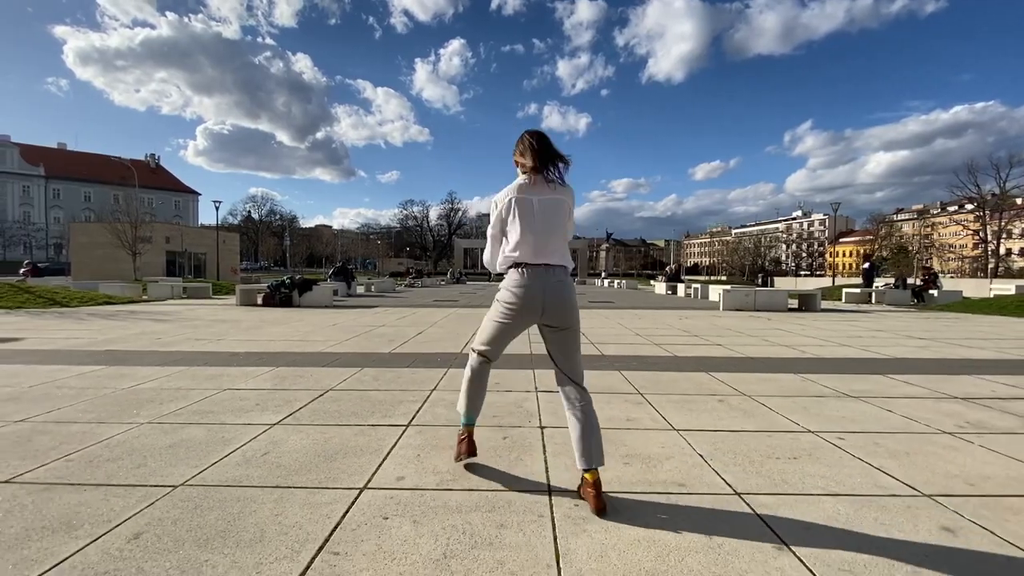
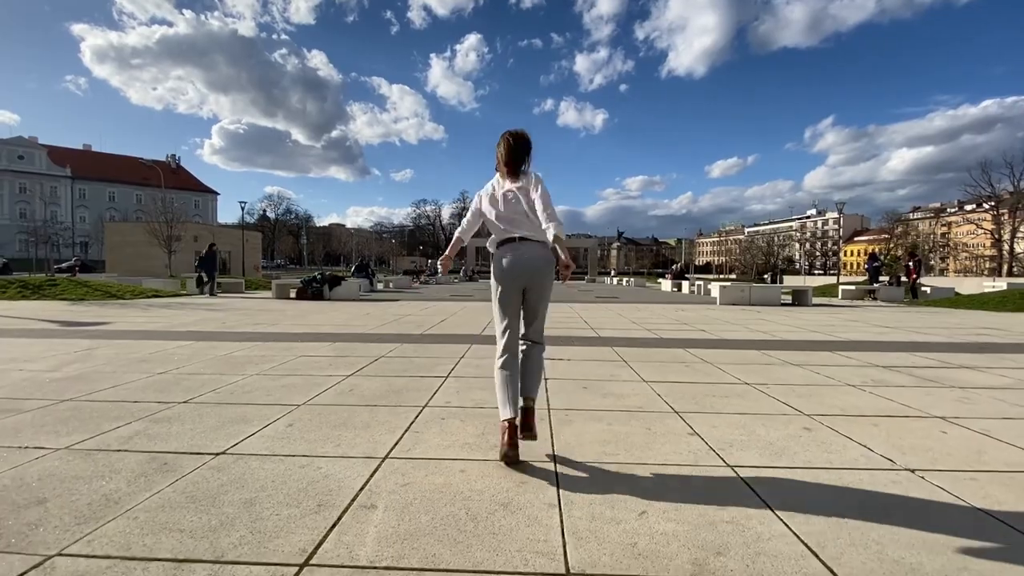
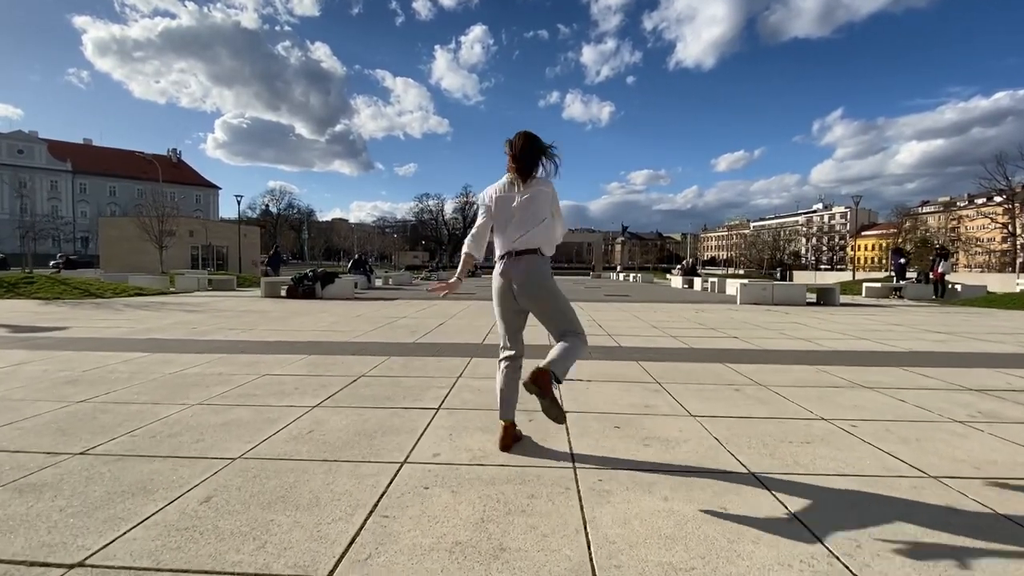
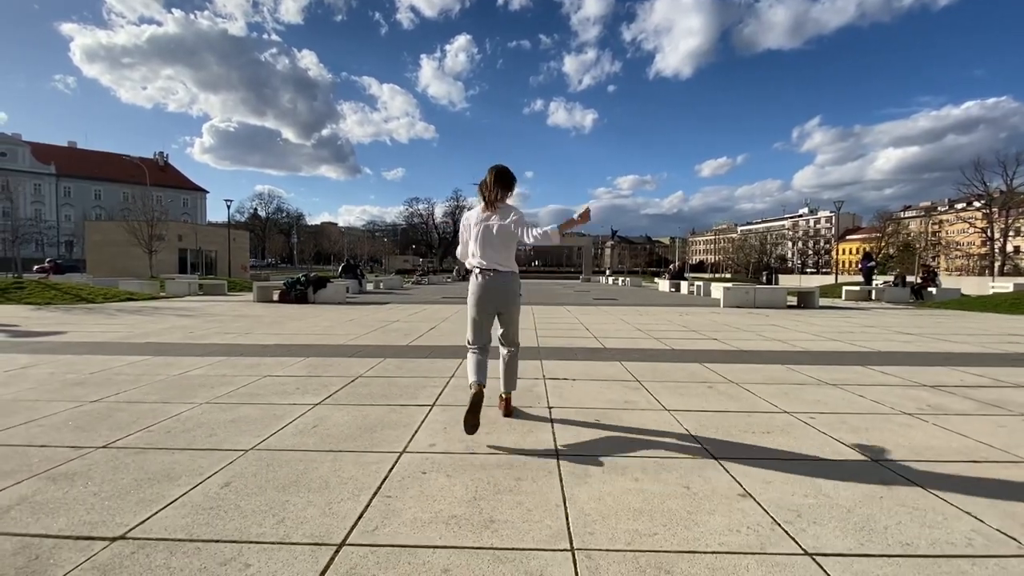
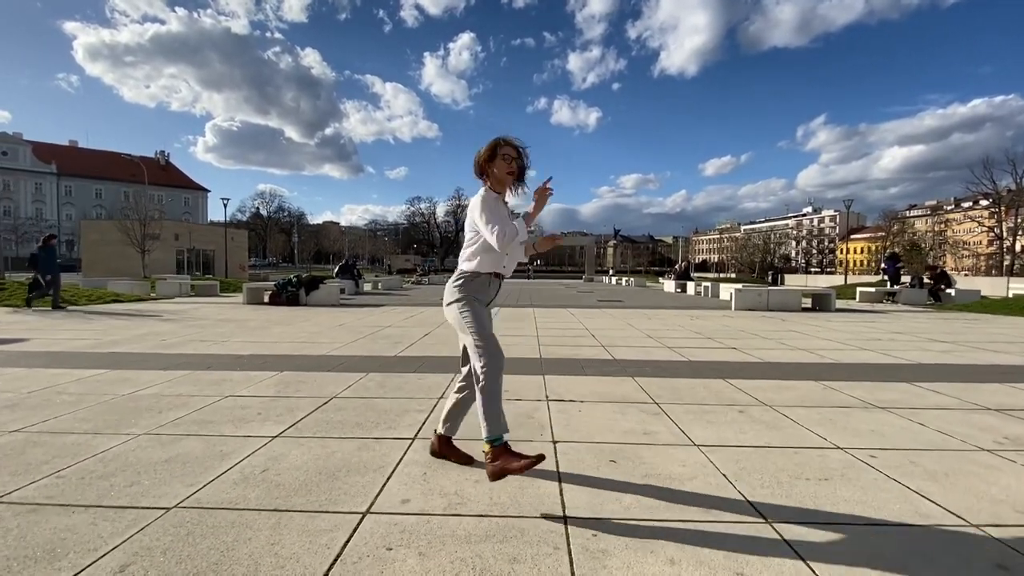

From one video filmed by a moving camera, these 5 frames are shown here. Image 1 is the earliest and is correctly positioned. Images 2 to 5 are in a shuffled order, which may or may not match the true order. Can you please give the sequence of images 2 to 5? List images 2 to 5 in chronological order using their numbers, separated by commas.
4, 5, 2, 3
